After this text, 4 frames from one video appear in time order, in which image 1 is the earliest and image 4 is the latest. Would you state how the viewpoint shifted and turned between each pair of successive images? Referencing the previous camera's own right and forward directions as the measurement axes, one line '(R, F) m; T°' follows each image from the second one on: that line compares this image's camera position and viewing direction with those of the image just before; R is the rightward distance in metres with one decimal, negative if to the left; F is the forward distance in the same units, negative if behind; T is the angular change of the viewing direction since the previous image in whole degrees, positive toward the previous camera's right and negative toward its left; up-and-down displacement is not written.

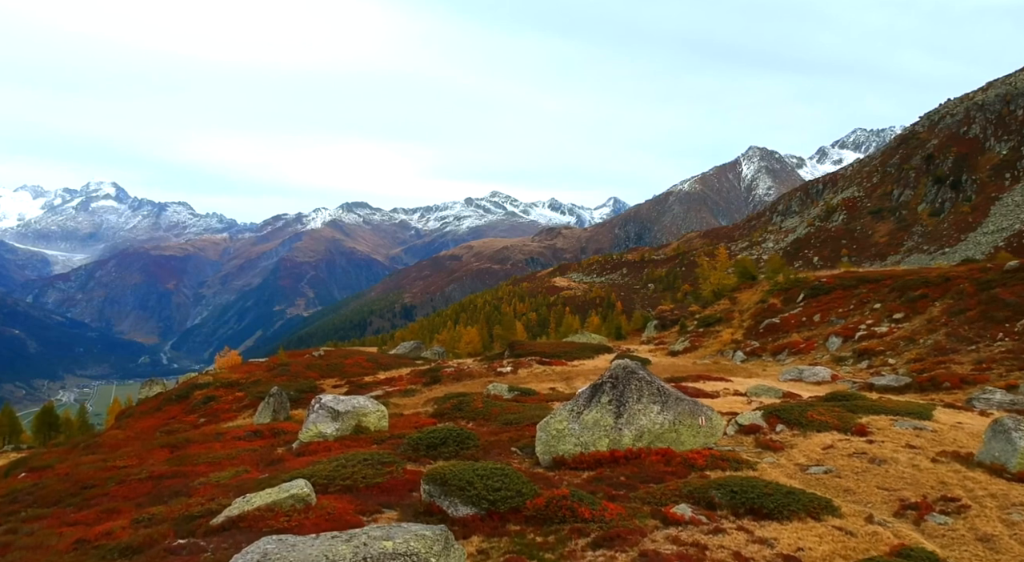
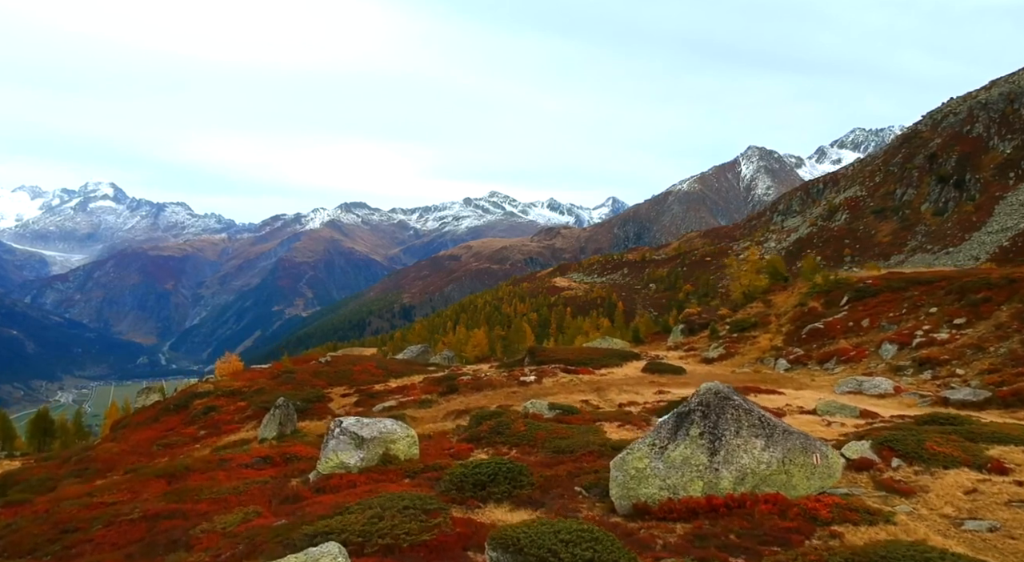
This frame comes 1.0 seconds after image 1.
(-2.0, +4.6) m; 0°
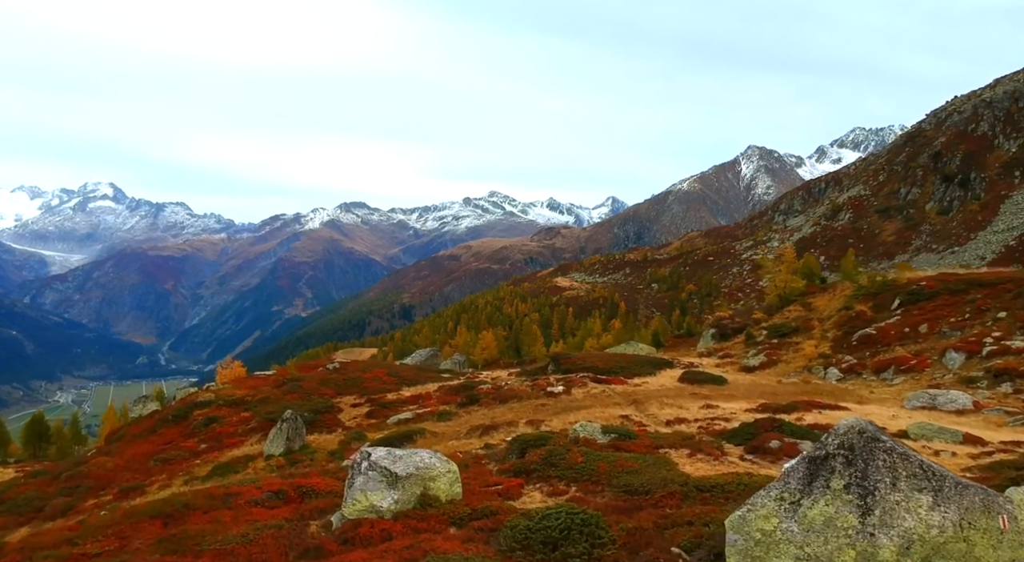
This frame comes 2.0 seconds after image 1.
(-2.0, +4.7) m; 0°
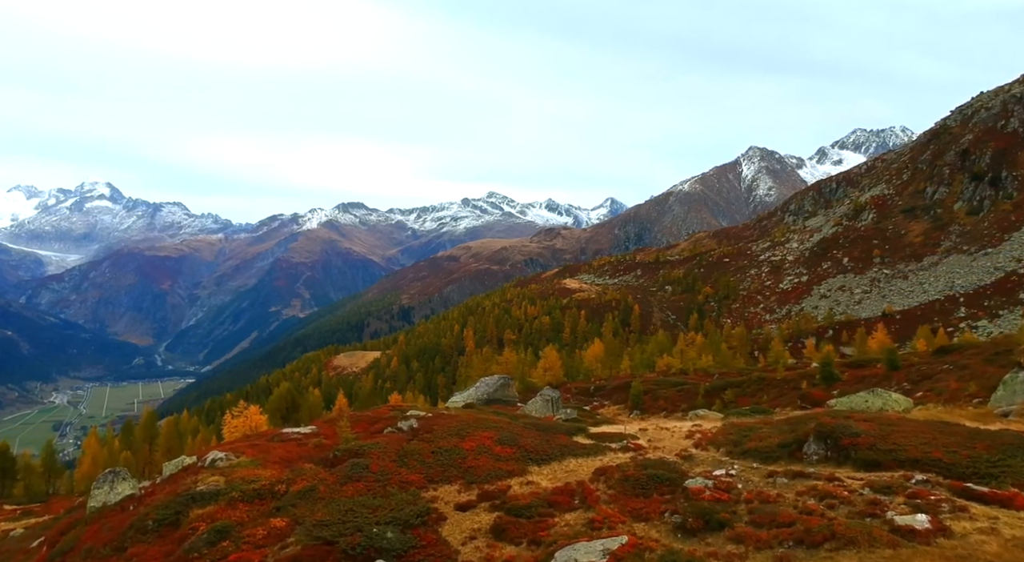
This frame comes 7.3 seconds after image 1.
(-11.9, +28.2) m; 0°
